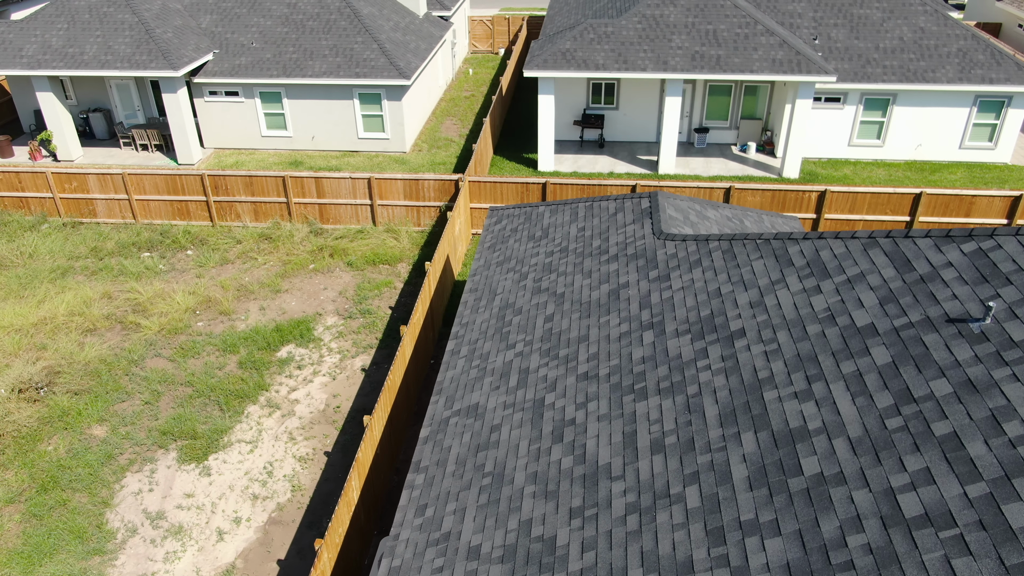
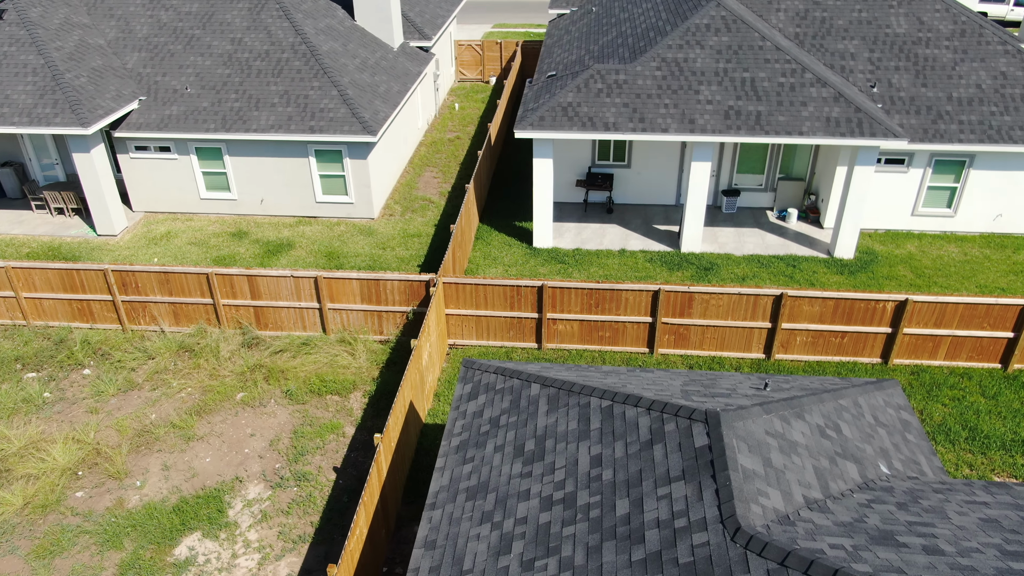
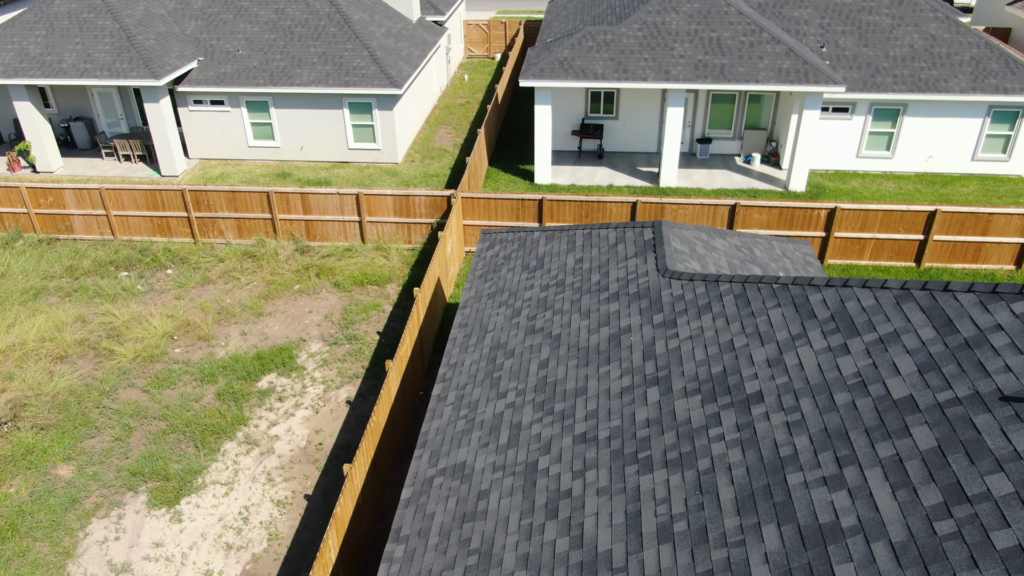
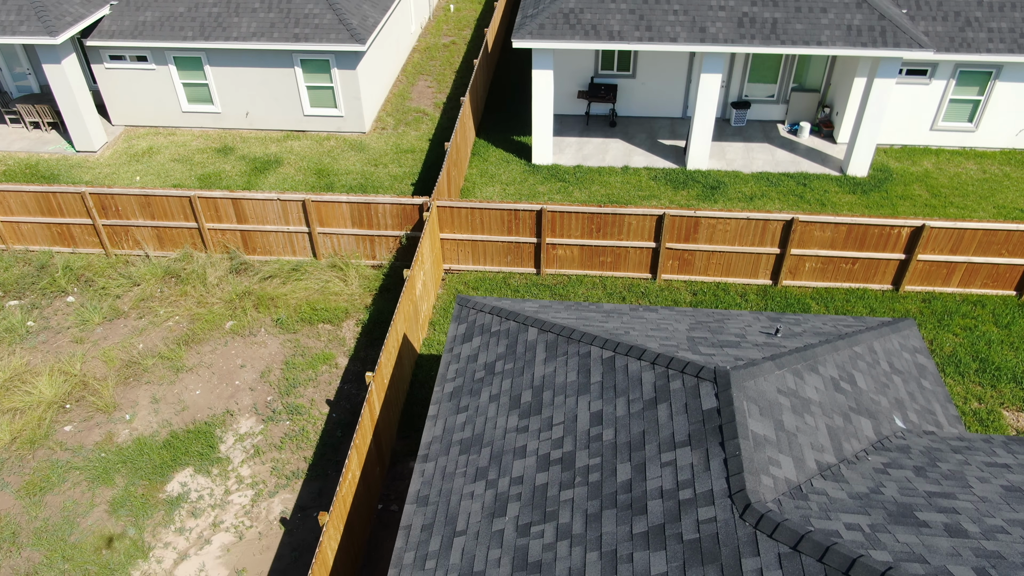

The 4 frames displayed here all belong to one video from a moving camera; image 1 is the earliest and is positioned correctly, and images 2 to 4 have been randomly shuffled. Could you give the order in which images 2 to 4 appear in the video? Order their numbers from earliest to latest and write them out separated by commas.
3, 2, 4
